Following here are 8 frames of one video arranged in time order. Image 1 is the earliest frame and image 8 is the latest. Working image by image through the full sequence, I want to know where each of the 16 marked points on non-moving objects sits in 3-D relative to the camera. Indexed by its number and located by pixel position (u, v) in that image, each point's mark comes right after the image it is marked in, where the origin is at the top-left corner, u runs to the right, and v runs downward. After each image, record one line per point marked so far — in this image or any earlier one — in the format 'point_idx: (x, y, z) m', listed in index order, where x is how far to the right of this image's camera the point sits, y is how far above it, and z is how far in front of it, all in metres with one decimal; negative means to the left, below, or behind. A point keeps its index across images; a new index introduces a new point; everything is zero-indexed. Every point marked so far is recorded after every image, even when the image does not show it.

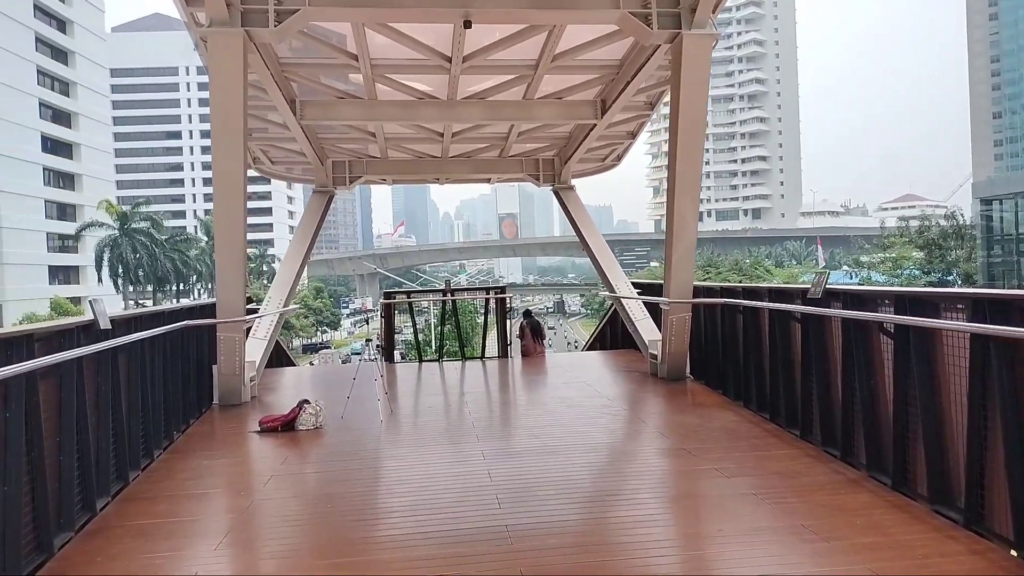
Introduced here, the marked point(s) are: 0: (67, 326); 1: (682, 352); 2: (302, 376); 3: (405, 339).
0: (-2.8, -0.2, +4.1) m
1: (+2.1, -0.8, +8.5) m
2: (-3.3, -1.4, +10.5) m
3: (-2.0, -0.9, +12.4) m
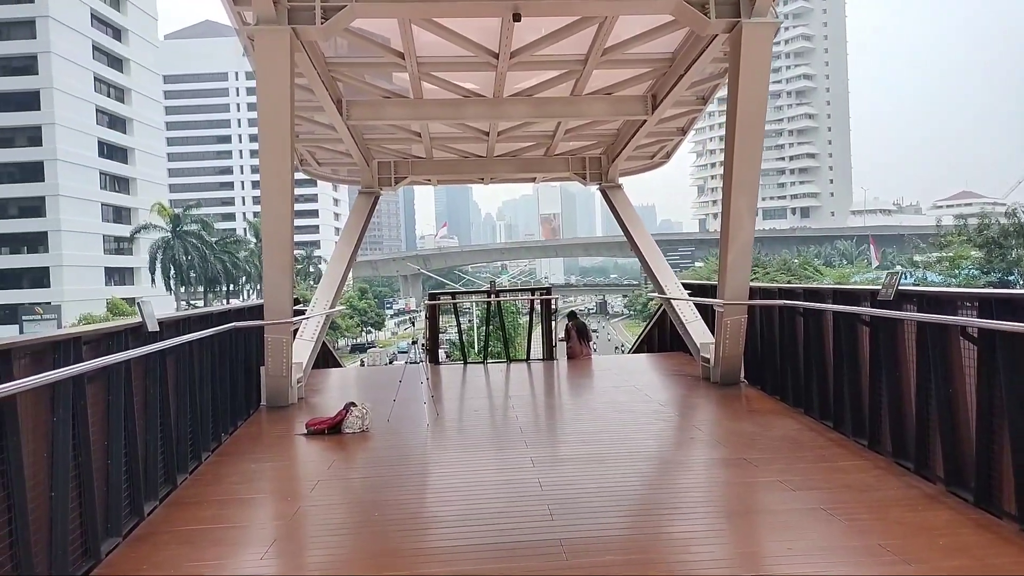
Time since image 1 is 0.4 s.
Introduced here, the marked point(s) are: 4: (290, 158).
0: (-2.4, -0.3, +4.1) m
1: (+2.7, -0.8, +8.2) m
2: (-2.6, -1.4, +10.5) m
3: (-1.2, -0.9, +12.3) m
4: (-2.2, +1.3, +6.7) m
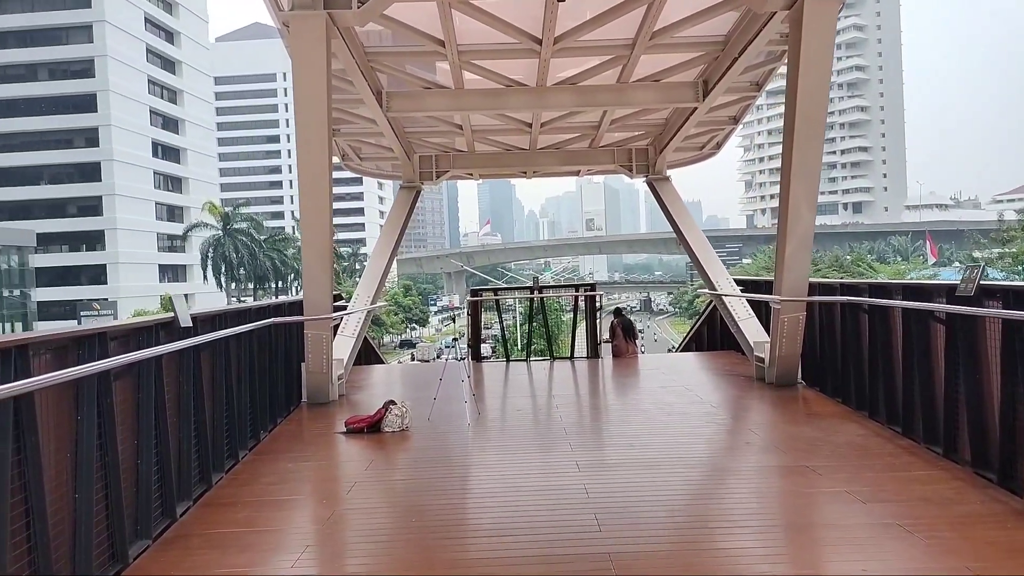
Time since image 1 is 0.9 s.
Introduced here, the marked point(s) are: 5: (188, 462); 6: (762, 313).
0: (-2.2, -0.2, +4.0) m
1: (+3.2, -0.8, +7.7) m
2: (-1.9, -1.4, +10.4) m
3: (-0.4, -0.8, +12.1) m
4: (-1.8, +1.3, +6.6) m
5: (-2.1, -1.1, +4.4) m
6: (+3.5, -0.3, +9.5) m
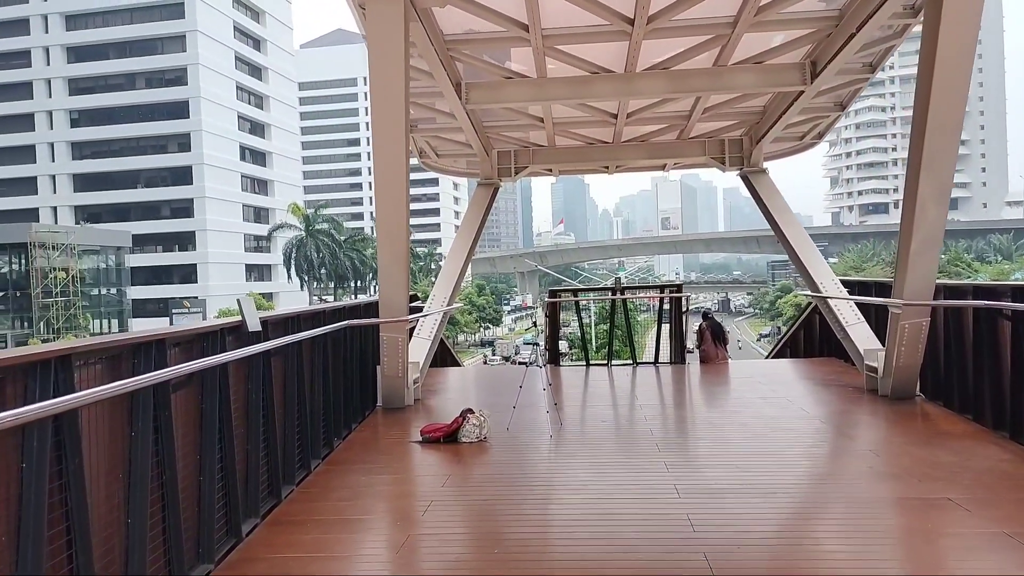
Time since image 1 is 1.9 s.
0: (-1.7, -0.2, +3.7) m
1: (+4.1, -0.8, +6.9) m
2: (-0.7, -1.4, +10.1) m
3: (+1.0, -0.8, +11.7) m
4: (-1.0, +1.3, +6.3) m
5: (-1.6, -1.1, +4.1) m
6: (+4.6, -0.3, +8.6) m
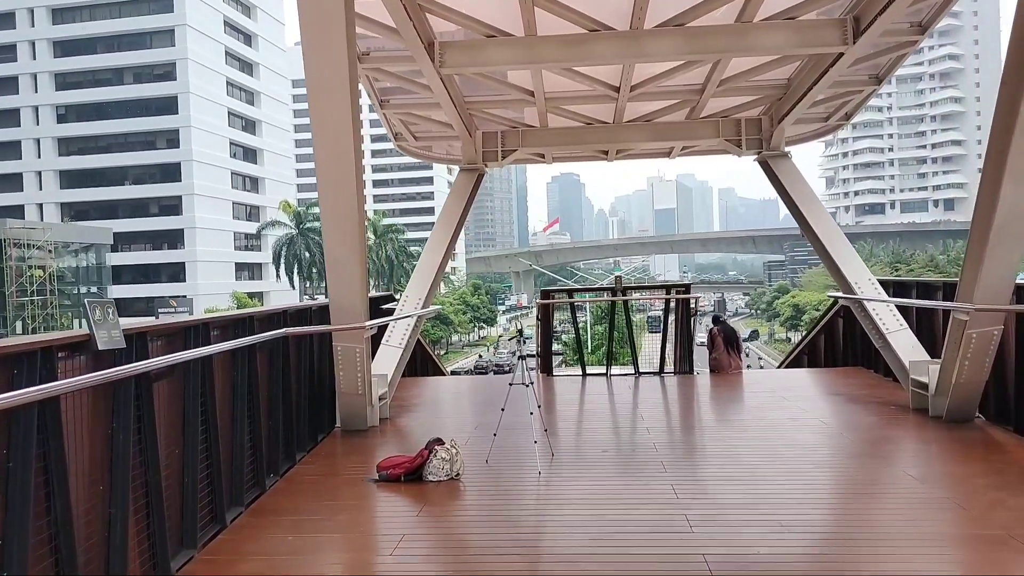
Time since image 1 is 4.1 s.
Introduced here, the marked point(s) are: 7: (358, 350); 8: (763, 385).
0: (-1.8, -0.2, +2.6) m
1: (+4.0, -0.8, +5.7) m
2: (-0.9, -1.4, +8.9) m
3: (+0.8, -0.8, +10.5) m
4: (-1.2, +1.3, +5.1) m
5: (-1.7, -1.1, +2.9) m
6: (+4.4, -0.4, +7.4) m
7: (-1.3, -0.5, +5.7) m
8: (+3.2, -1.2, +8.6) m
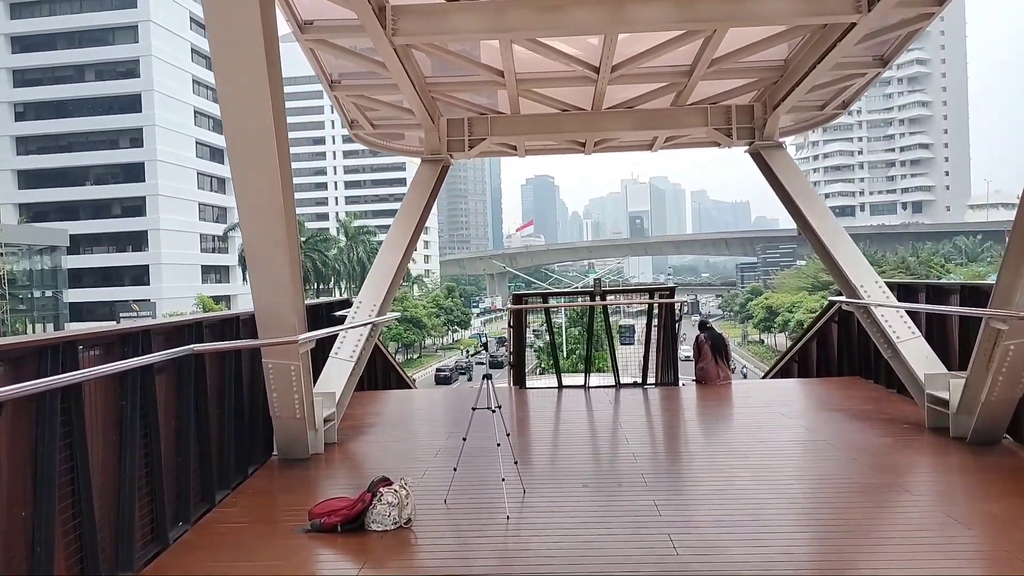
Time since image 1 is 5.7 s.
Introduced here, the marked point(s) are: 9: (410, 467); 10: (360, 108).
0: (-1.9, -0.3, +1.7) m
1: (+3.7, -0.9, +5.1) m
2: (-1.2, -1.4, +8.1) m
3: (+0.4, -0.9, +9.7) m
4: (-1.4, +1.3, +4.3) m
5: (-1.8, -1.2, +2.0) m
6: (+4.1, -0.4, +6.8) m
7: (-1.6, -0.6, +4.8) m
8: (+2.8, -1.3, +7.9) m
9: (-0.8, -1.4, +5.5) m
10: (-1.8, +2.2, +8.1) m
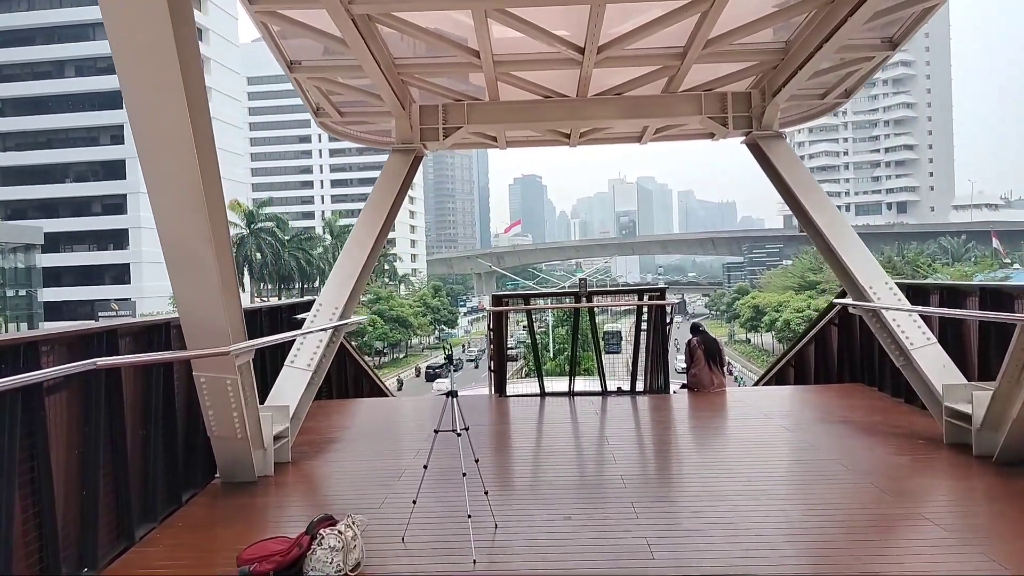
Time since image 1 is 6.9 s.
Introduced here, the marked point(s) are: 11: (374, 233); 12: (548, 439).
0: (-2.1, -0.3, +1.0) m
1: (+3.5, -0.9, +4.5) m
2: (-1.5, -1.4, +7.5) m
3: (+0.1, -0.9, +9.1) m
4: (-1.6, +1.3, +3.6) m
5: (-2.0, -1.2, +1.4) m
6: (+3.9, -0.4, +6.2) m
7: (-1.7, -0.6, +4.2) m
8: (+2.6, -1.3, +7.3) m
9: (-1.0, -1.5, +4.9) m
10: (-2.1, +2.1, +7.4) m
11: (-1.4, +0.6, +7.0) m
12: (+0.3, -1.5, +6.4) m
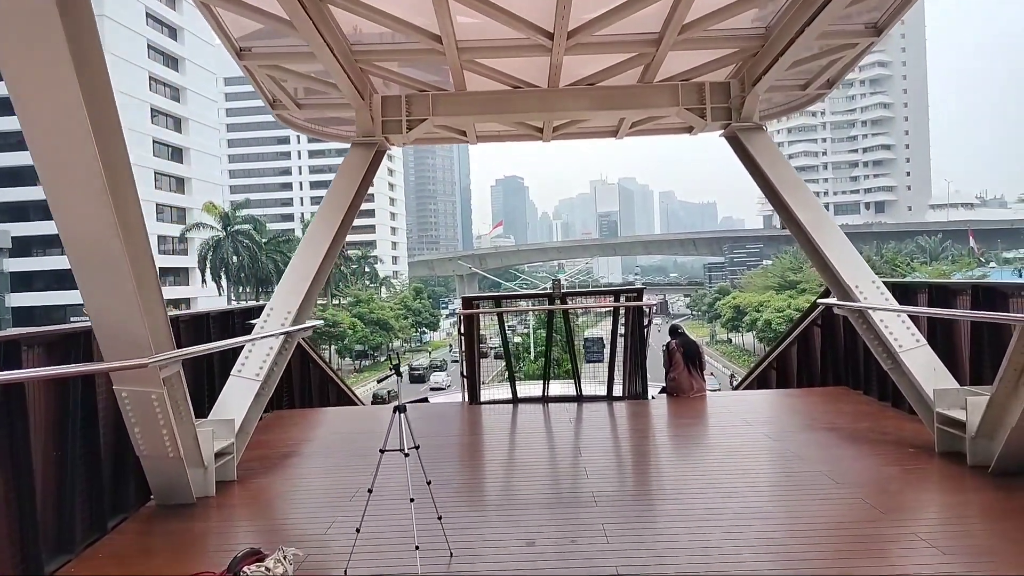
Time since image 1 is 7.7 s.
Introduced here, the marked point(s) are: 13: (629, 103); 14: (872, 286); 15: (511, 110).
0: (-2.2, -0.3, +0.6) m
1: (+3.3, -0.9, +4.2) m
2: (-1.8, -1.4, +7.0) m
3: (-0.2, -0.9, +8.7) m
4: (-1.8, +1.3, +3.2) m
5: (-2.1, -1.2, +1.0) m
6: (+3.6, -0.4, +5.9) m
7: (-2.0, -0.6, +3.8) m
8: (+2.3, -1.3, +7.0) m
9: (-1.3, -1.5, +4.5) m
10: (-2.4, +2.1, +7.0) m
11: (-1.7, +0.5, +6.6) m
12: (+0.1, -1.5, +6.0) m
13: (+1.2, +1.9, +7.2) m
14: (+3.2, 0.0, +6.0) m
15: (0.0, +1.9, +7.3) m
